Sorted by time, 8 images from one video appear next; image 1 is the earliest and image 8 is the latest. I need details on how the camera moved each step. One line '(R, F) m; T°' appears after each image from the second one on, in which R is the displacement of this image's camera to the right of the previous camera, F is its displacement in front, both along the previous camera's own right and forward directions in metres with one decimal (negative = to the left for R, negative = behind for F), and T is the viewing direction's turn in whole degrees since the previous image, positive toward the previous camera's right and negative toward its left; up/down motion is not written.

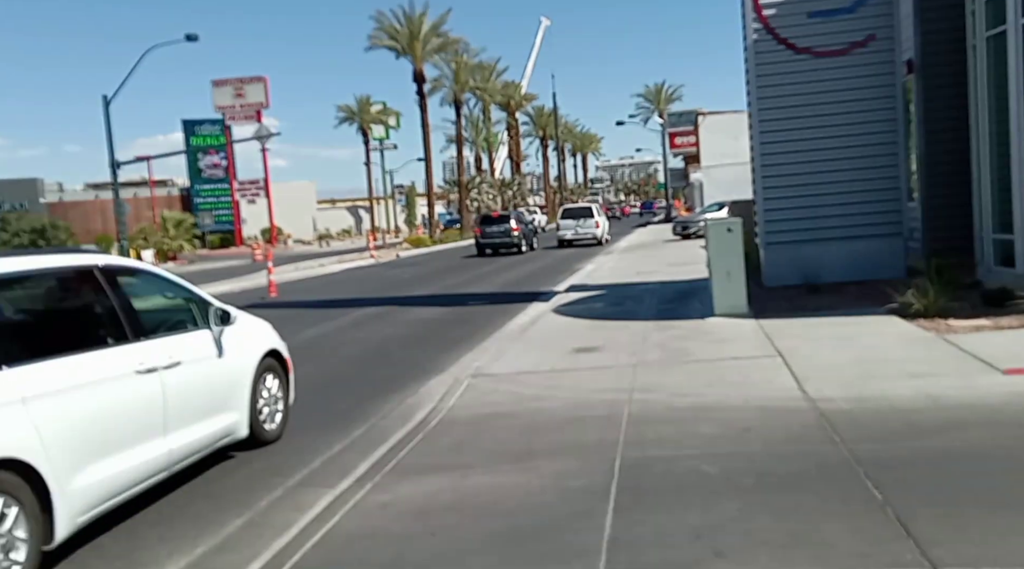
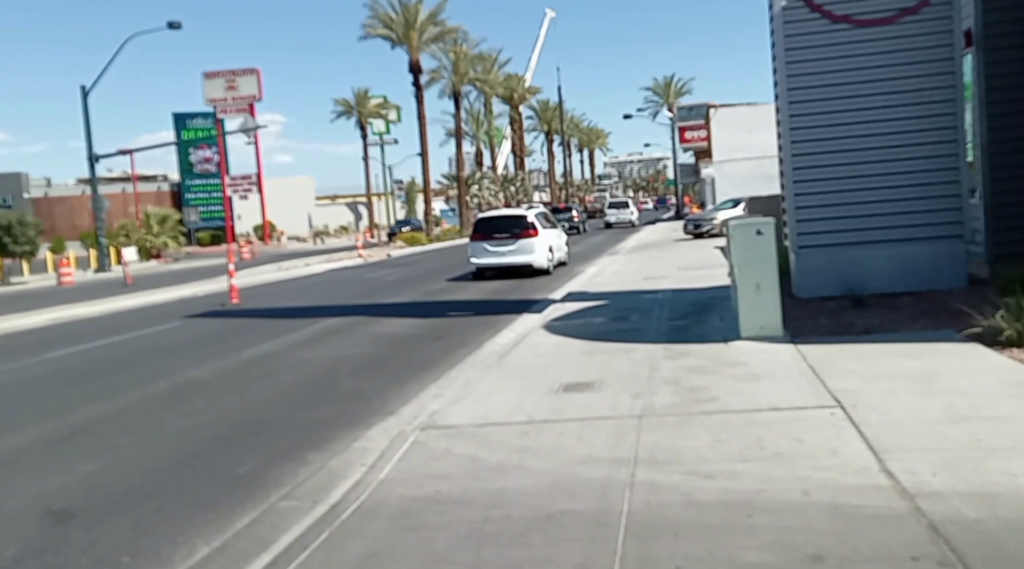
(+0.3, +2.5) m; 0°
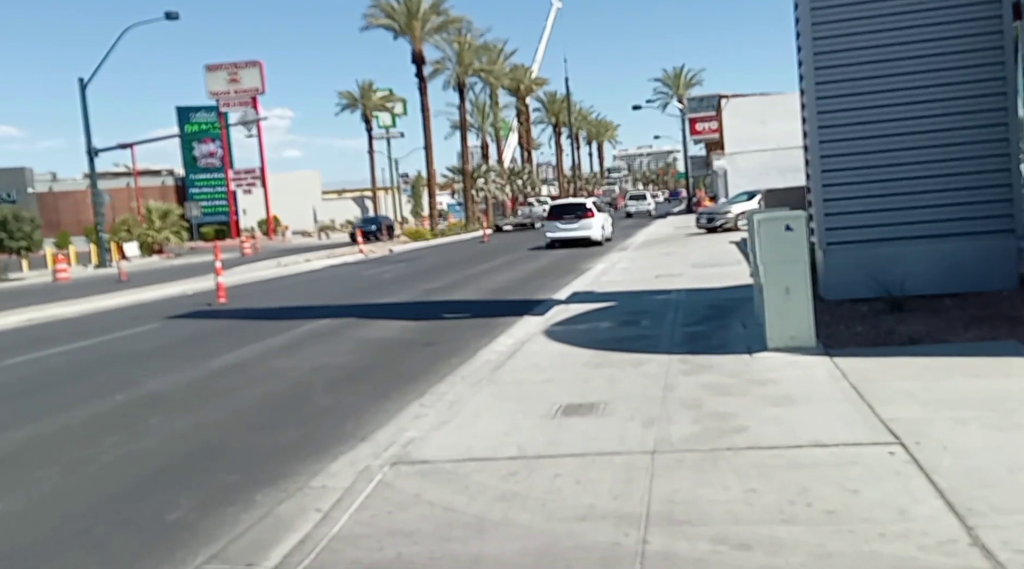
(+0.1, +1.2) m; 0°
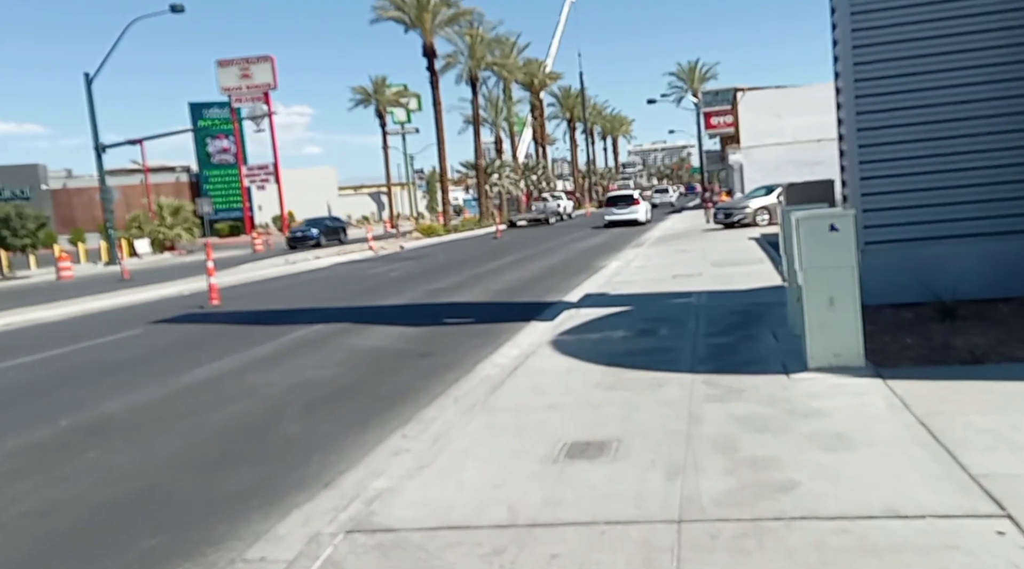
(+0.2, +1.3) m; -1°
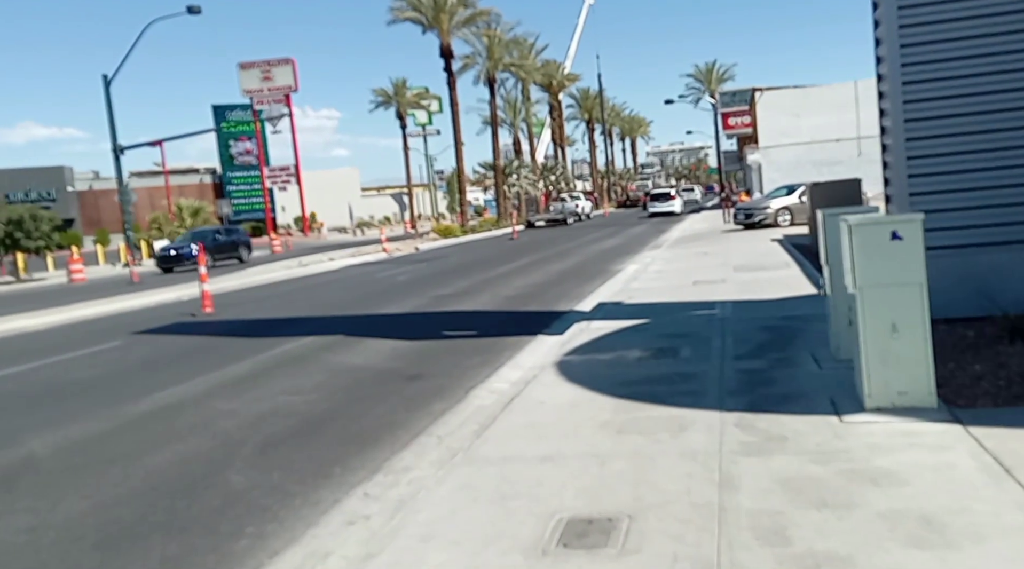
(+0.2, +1.4) m; -1°
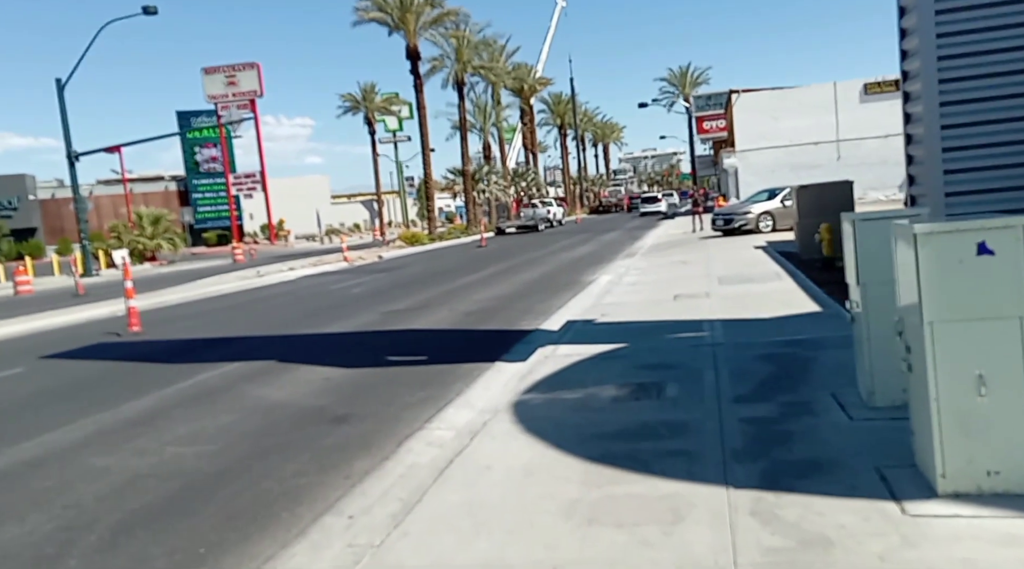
(+0.2, +1.9) m; +2°
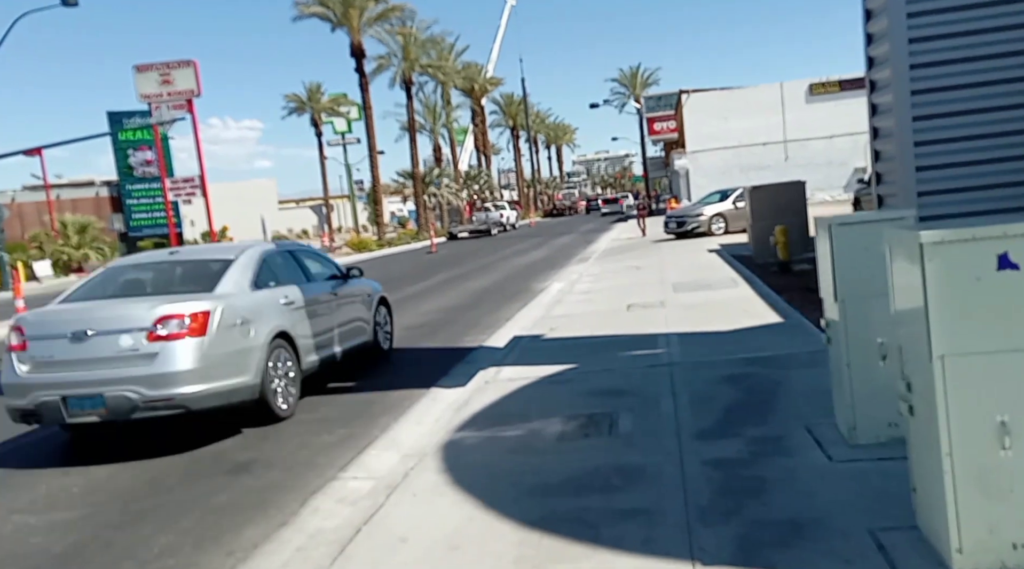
(+0.2, +1.0) m; +3°
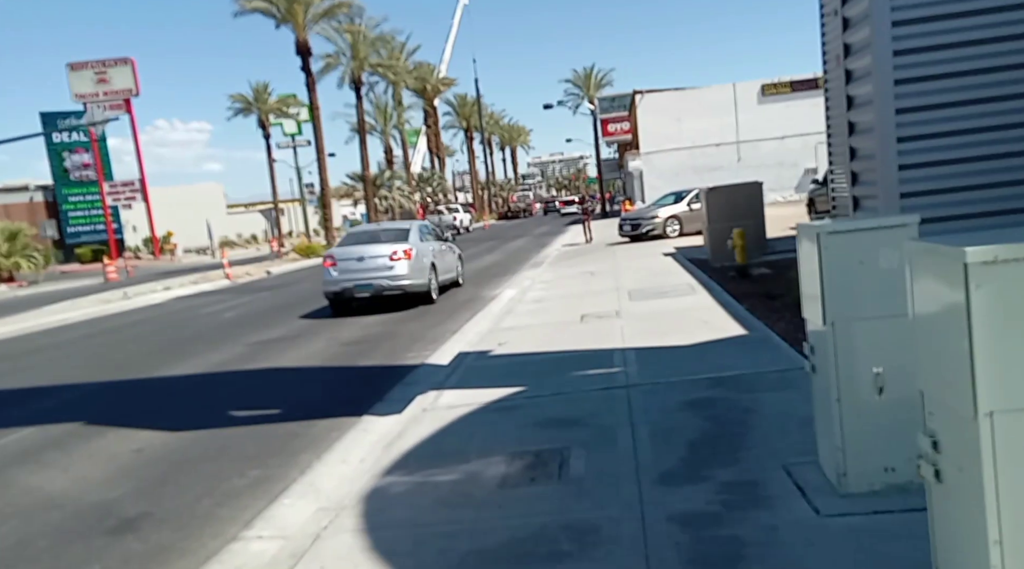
(+0.2, +0.9) m; +3°
